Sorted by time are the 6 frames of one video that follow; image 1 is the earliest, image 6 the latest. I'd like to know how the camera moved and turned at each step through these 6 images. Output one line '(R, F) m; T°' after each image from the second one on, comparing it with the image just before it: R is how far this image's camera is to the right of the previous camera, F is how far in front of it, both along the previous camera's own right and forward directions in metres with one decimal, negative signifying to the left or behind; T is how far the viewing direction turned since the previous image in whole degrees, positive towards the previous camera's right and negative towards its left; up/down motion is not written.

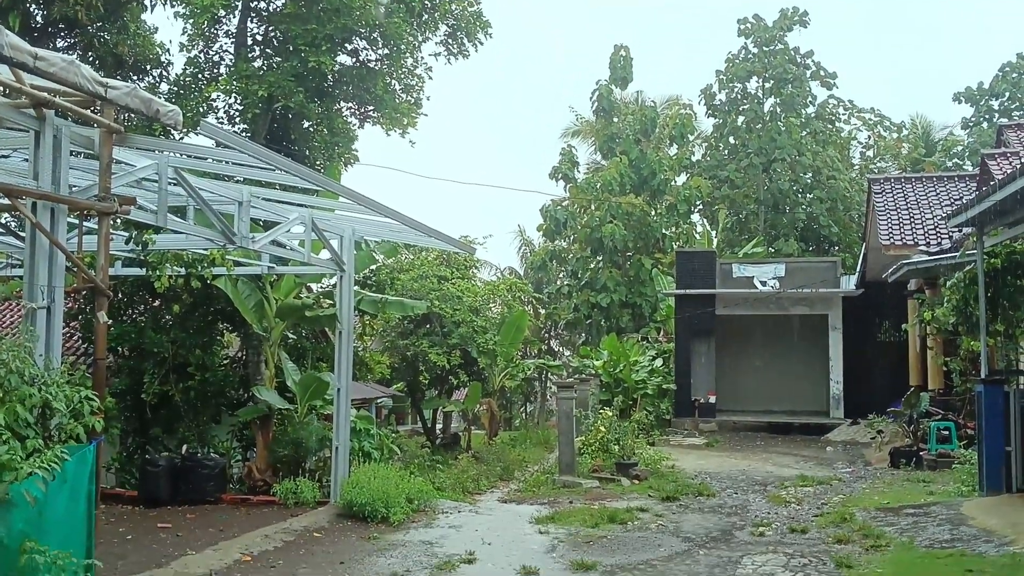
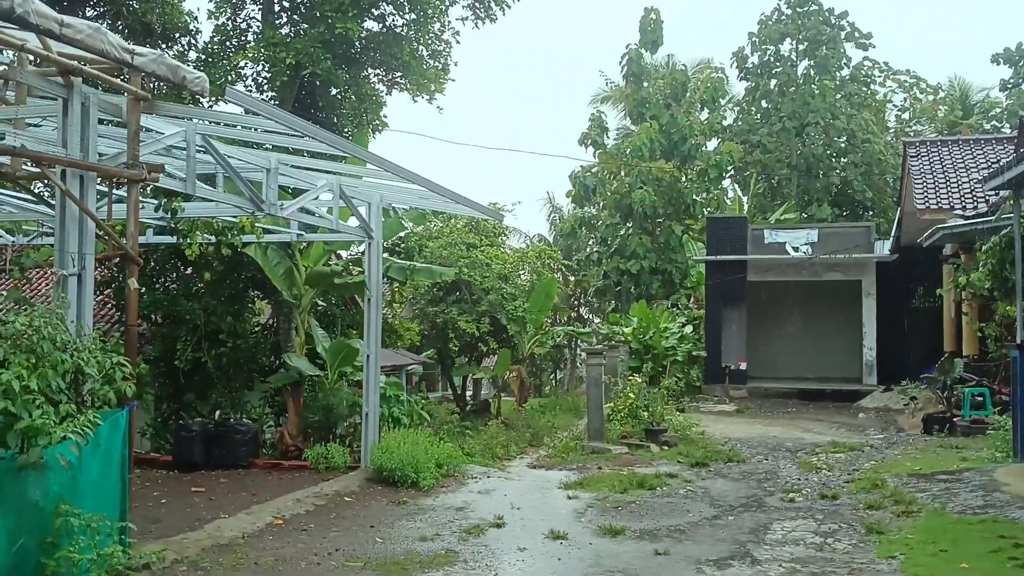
(0.0, 0.0) m; -2°
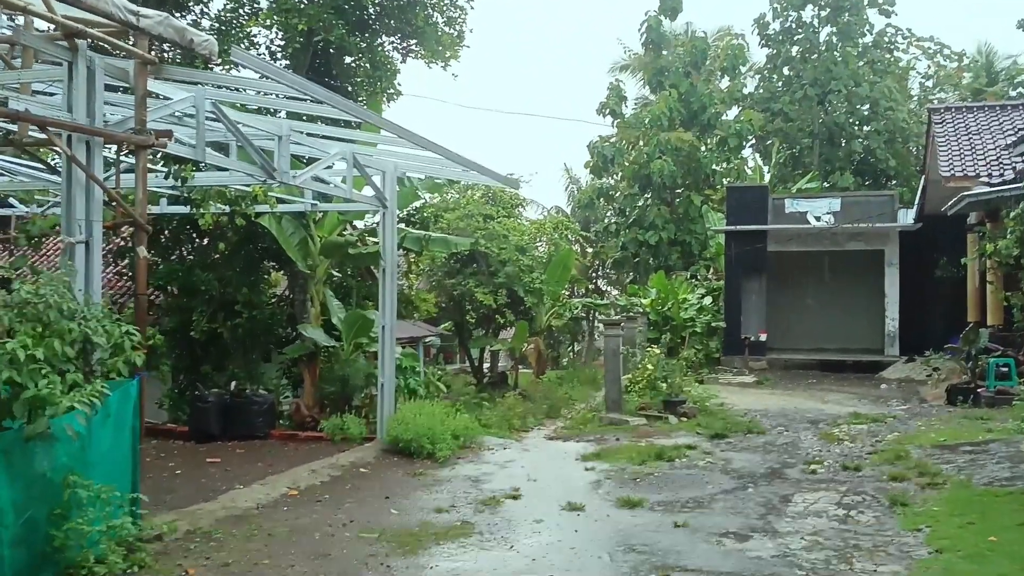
(0.0, +0.1) m; -1°
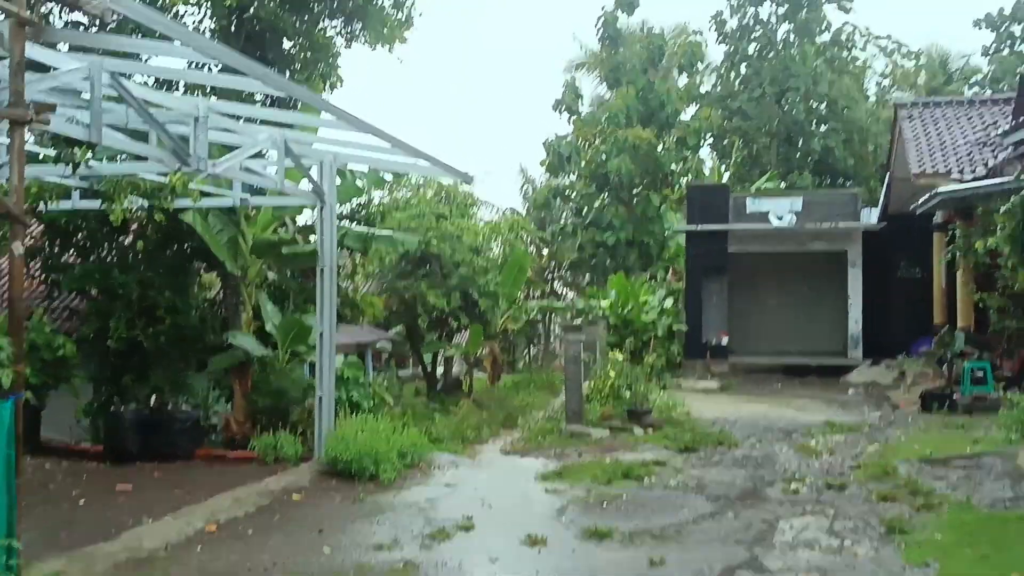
(0.0, +0.8) m; +3°
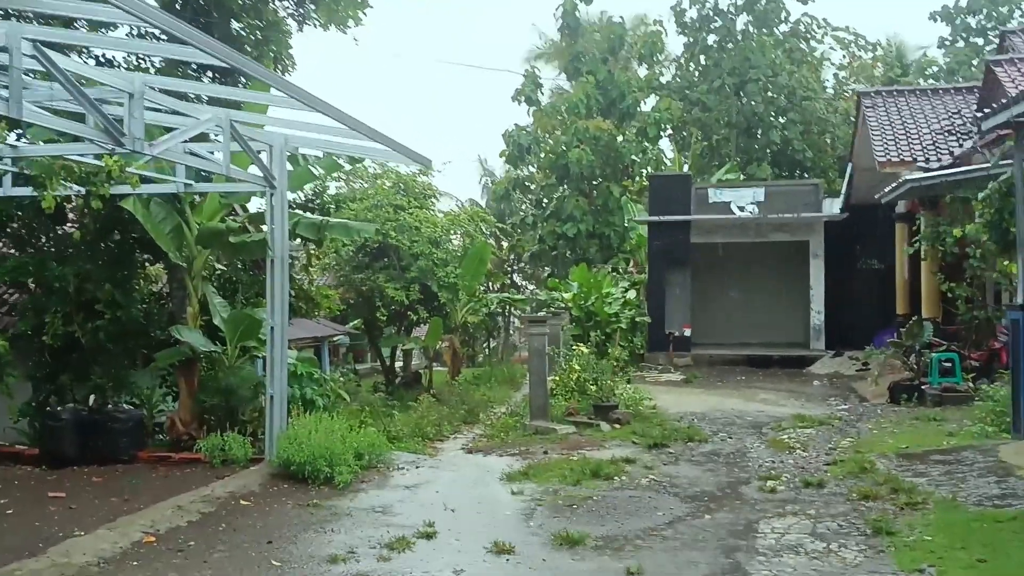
(0.0, +0.4) m; +3°
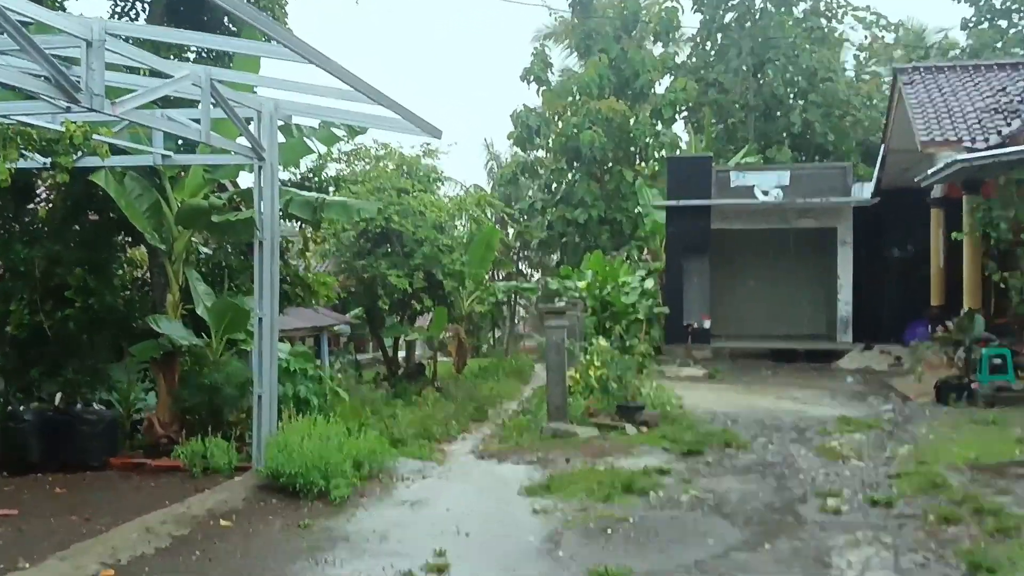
(-0.1, +0.9) m; 0°
